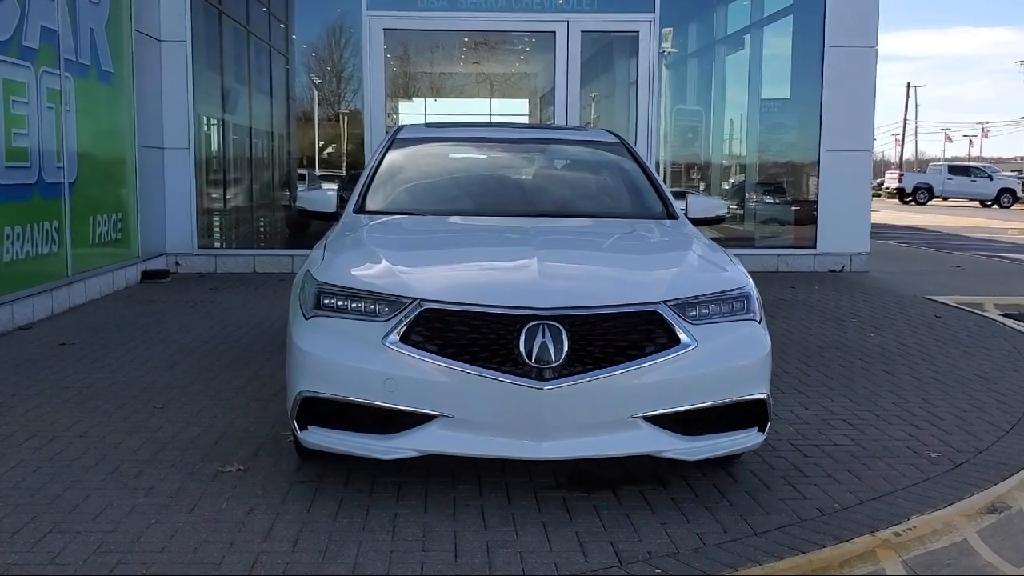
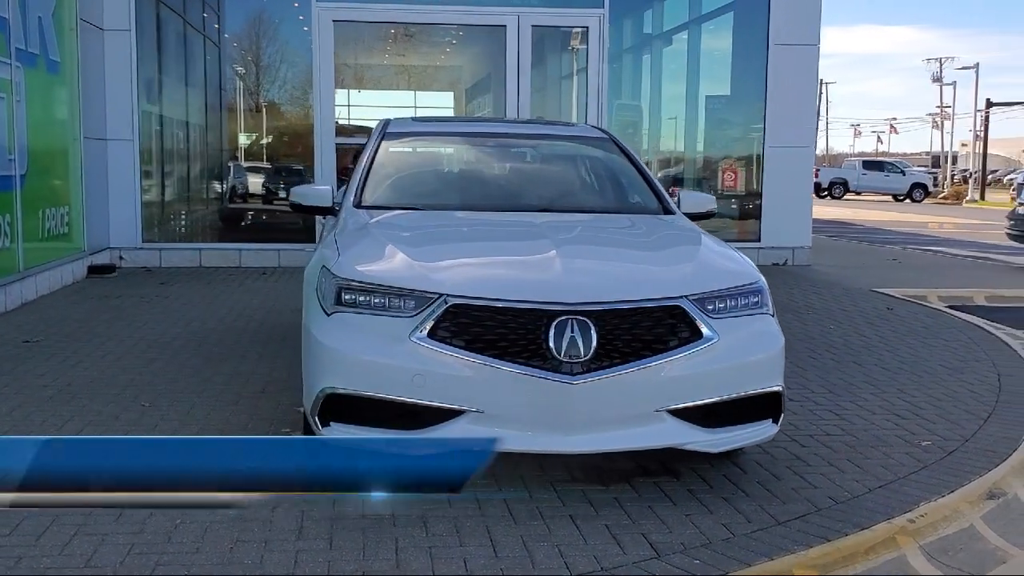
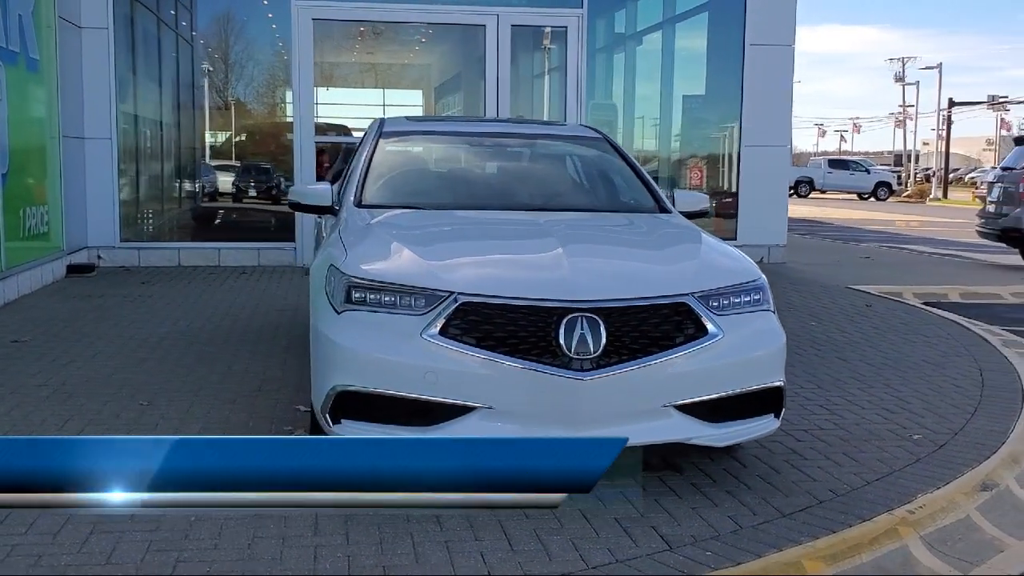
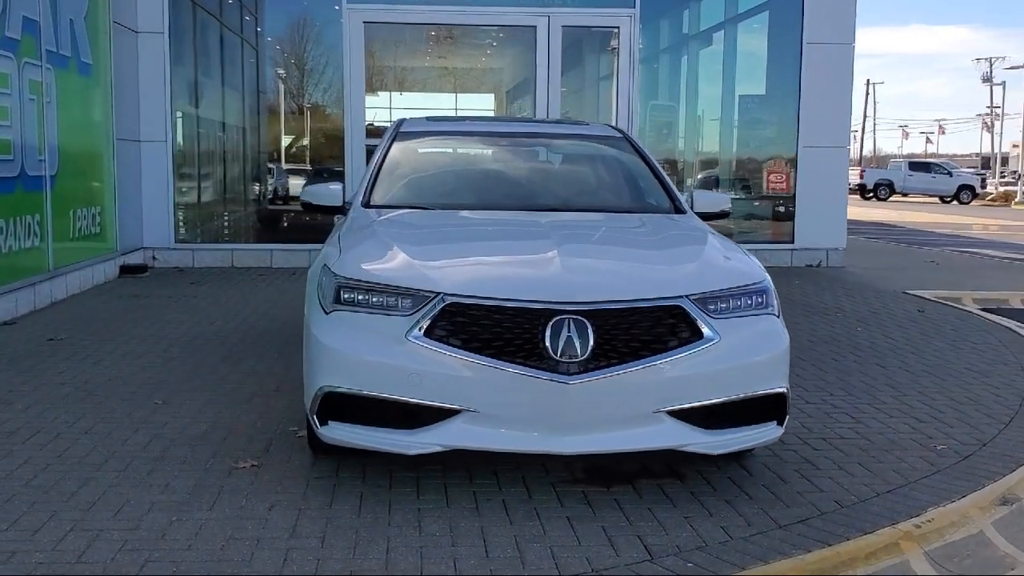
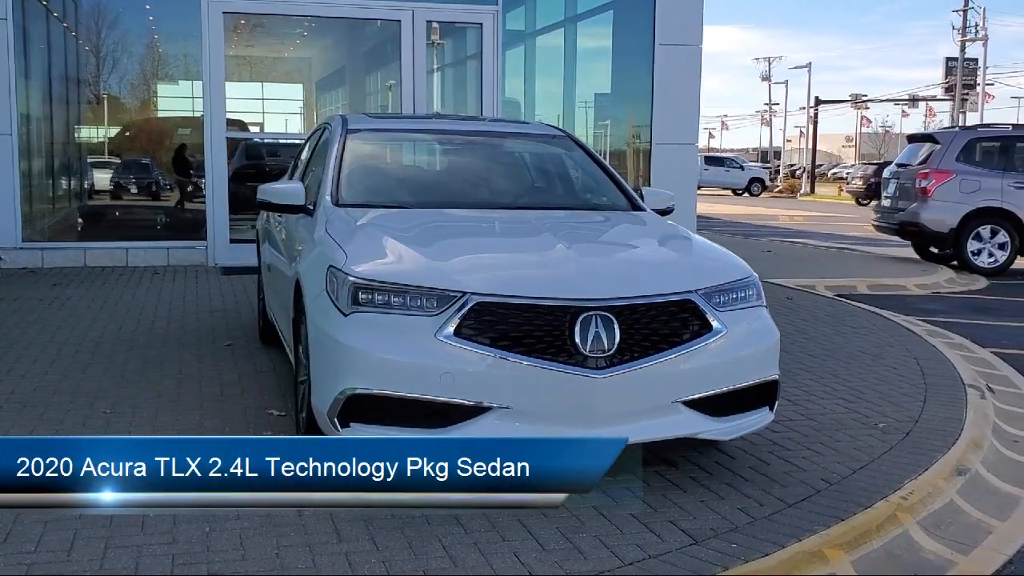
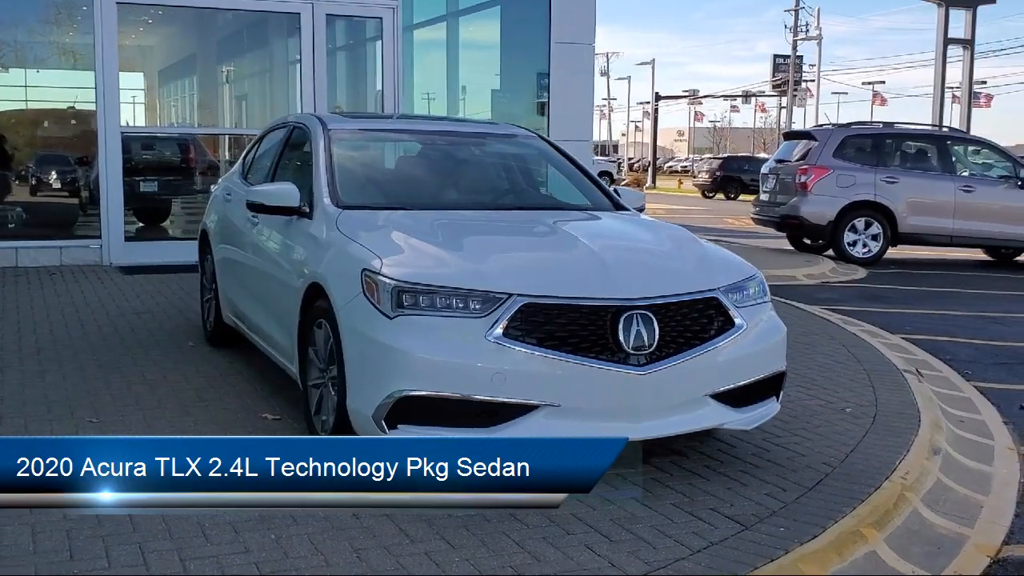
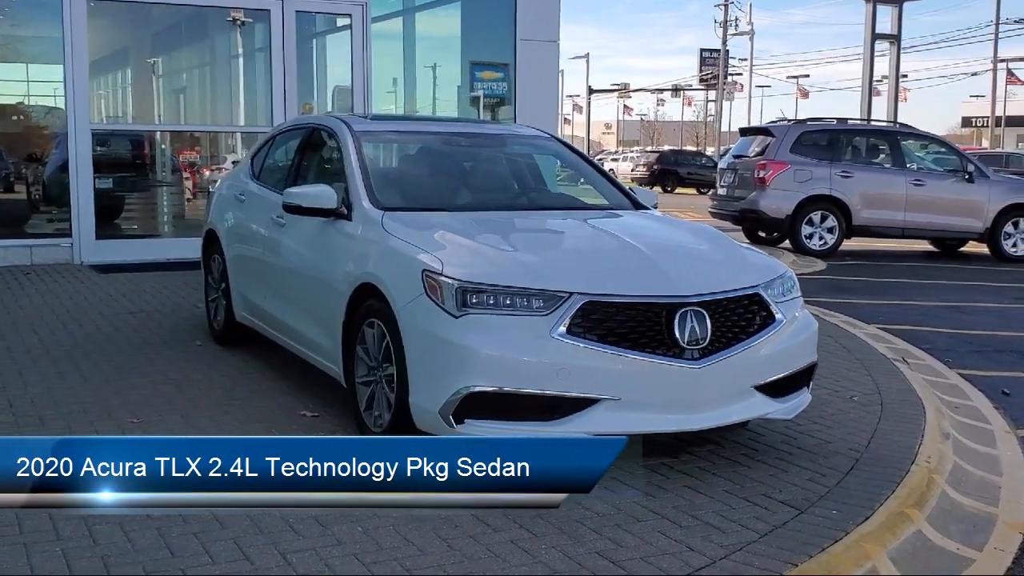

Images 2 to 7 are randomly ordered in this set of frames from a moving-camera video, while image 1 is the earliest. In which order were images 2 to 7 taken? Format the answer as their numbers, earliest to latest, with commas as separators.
4, 2, 3, 5, 6, 7
